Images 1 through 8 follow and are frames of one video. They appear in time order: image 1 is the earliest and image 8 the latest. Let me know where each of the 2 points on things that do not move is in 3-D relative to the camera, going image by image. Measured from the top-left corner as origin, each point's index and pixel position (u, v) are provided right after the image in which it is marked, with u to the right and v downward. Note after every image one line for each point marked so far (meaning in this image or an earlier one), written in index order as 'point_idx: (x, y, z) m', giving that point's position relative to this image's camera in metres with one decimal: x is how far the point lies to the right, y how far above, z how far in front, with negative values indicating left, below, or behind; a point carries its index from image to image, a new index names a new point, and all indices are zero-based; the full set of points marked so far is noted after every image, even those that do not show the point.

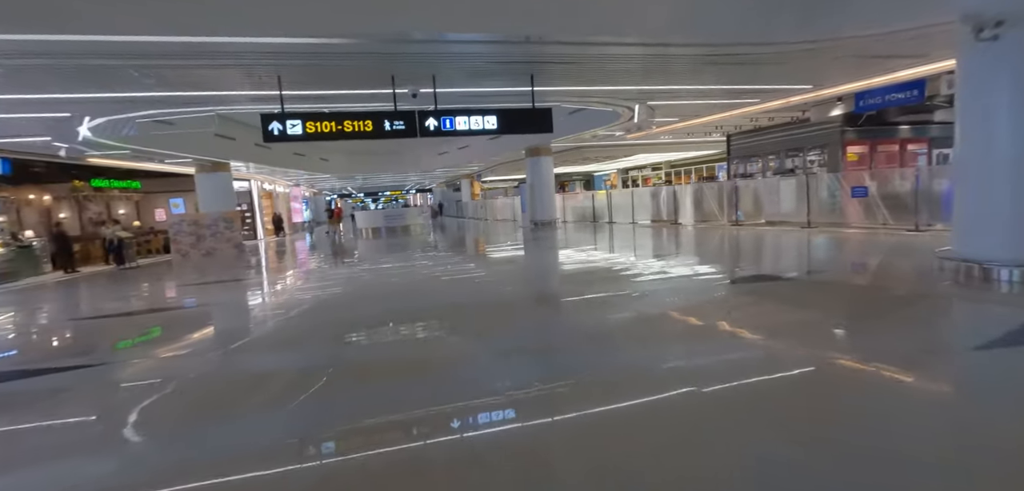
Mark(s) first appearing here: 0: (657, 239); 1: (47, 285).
0: (+3.4, +0.1, +11.7) m
1: (-8.6, -0.7, +9.2) m
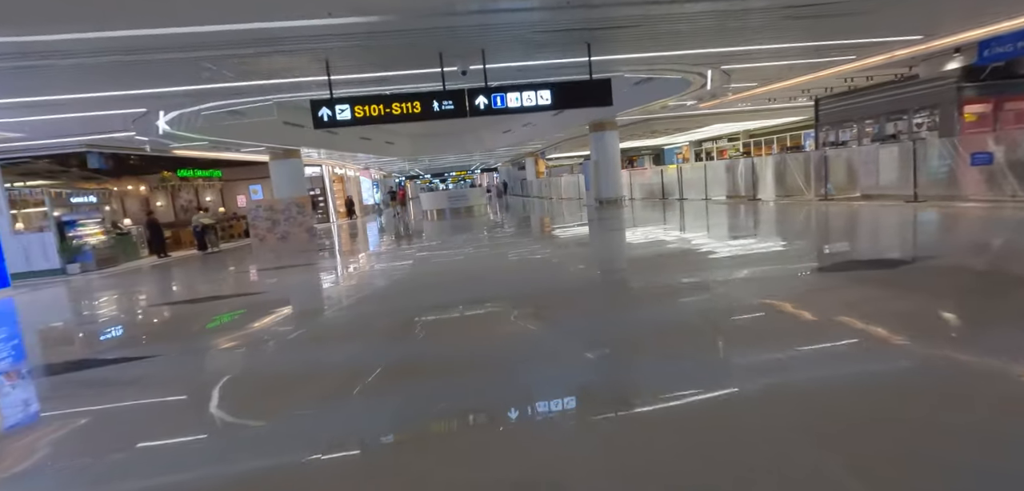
0: (+4.8, +0.6, +10.9) m
1: (-7.4, -0.5, +10.1) m
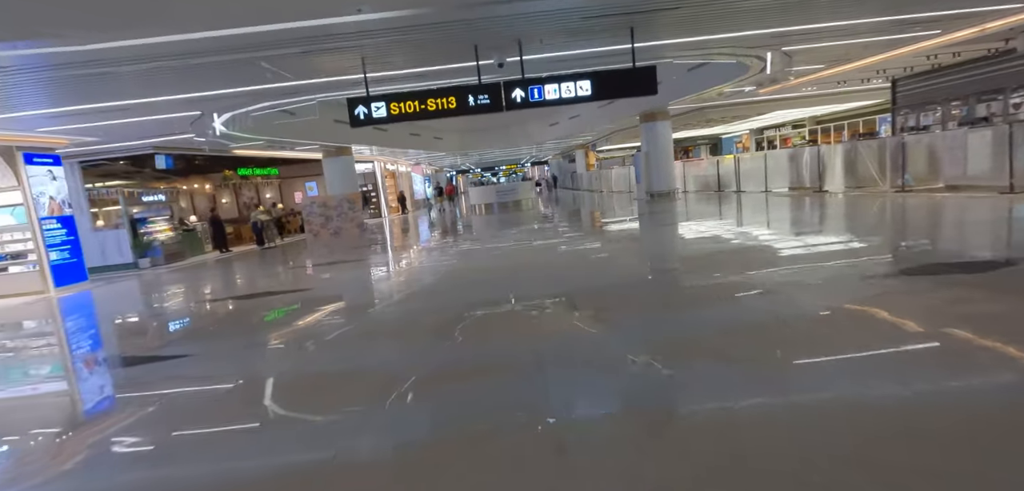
0: (+5.7, +0.7, +10.2) m
1: (-6.5, -0.4, +10.6) m
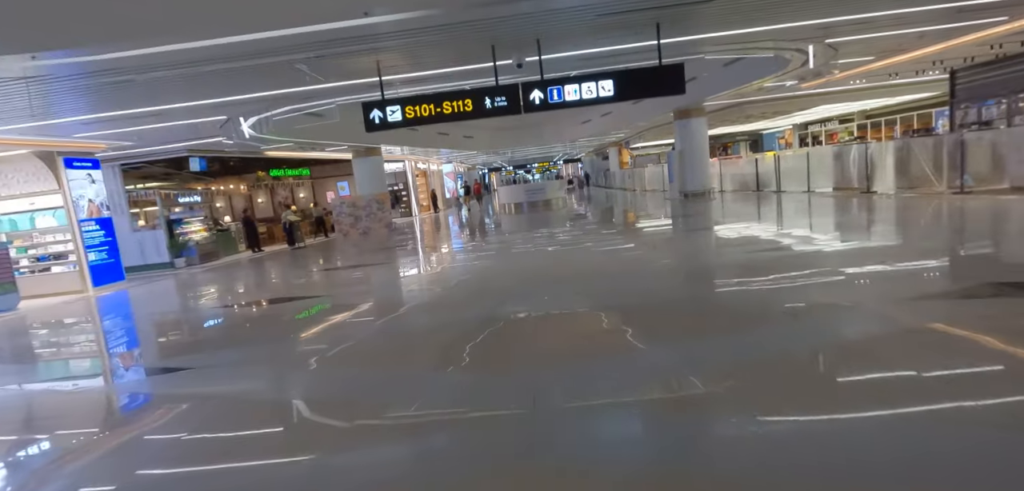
0: (+6.2, +0.6, +9.6) m
1: (-5.9, -0.4, +10.9) m
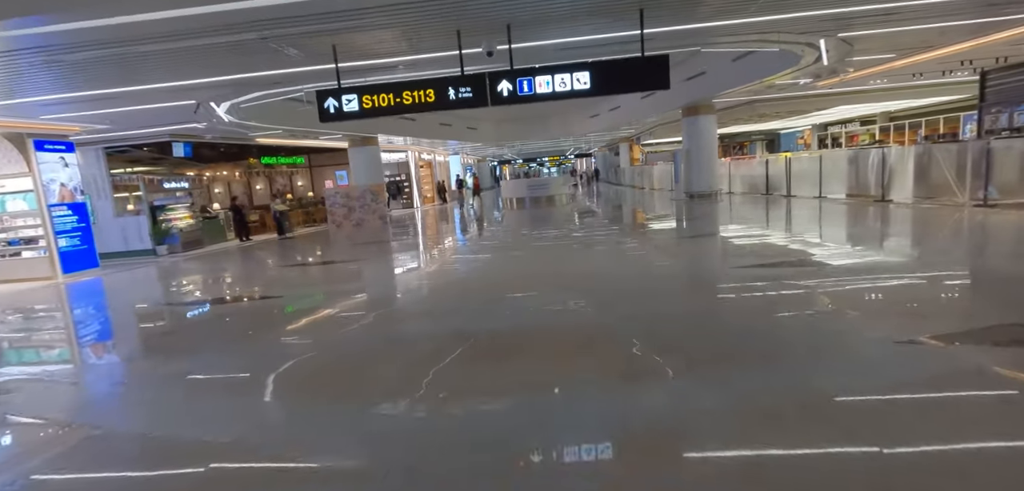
0: (+6.1, +0.4, +9.0) m
1: (-6.0, -0.1, +10.7) m
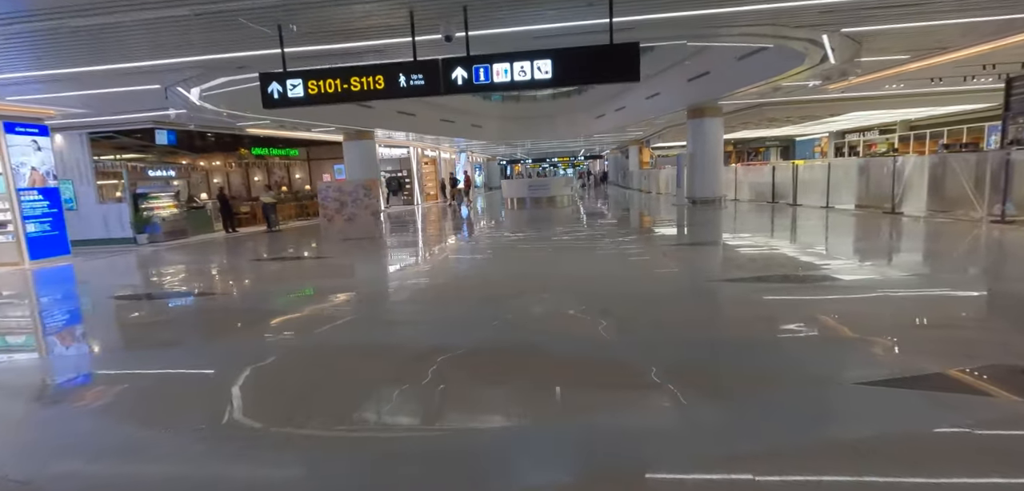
0: (+5.9, +0.2, +8.4) m
1: (-6.2, +0.1, +10.5) m
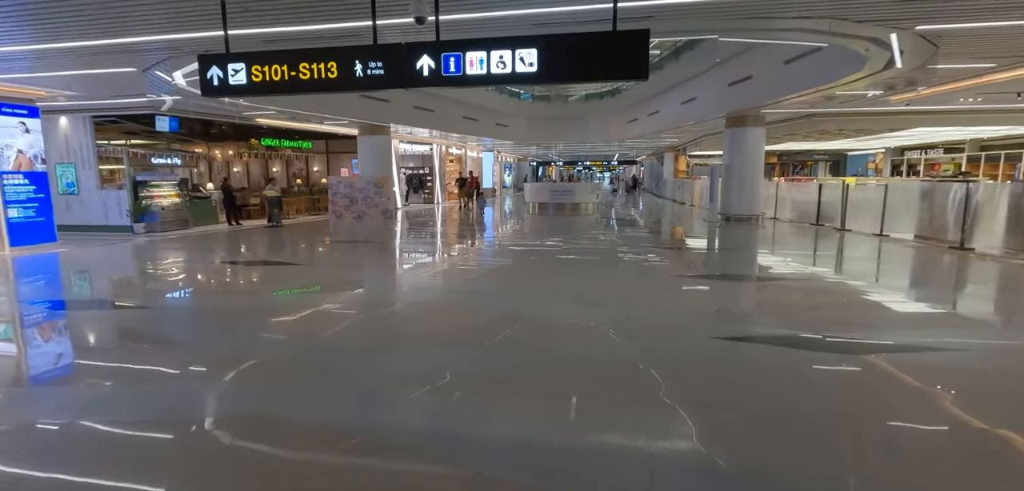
0: (+6.0, -0.3, +7.3) m
1: (-5.9, +0.2, +10.2) m
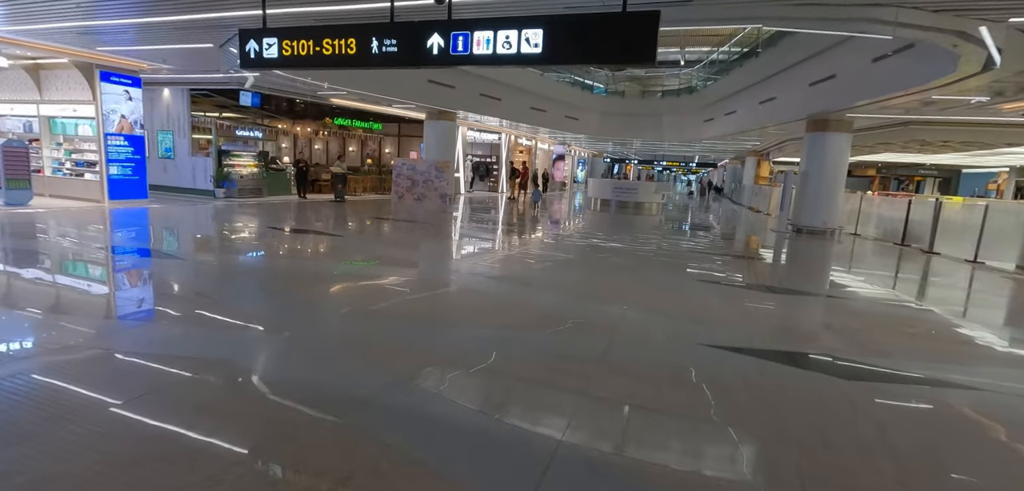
0: (+6.4, -0.7, +6.4) m
1: (-4.8, +0.9, +10.9) m
